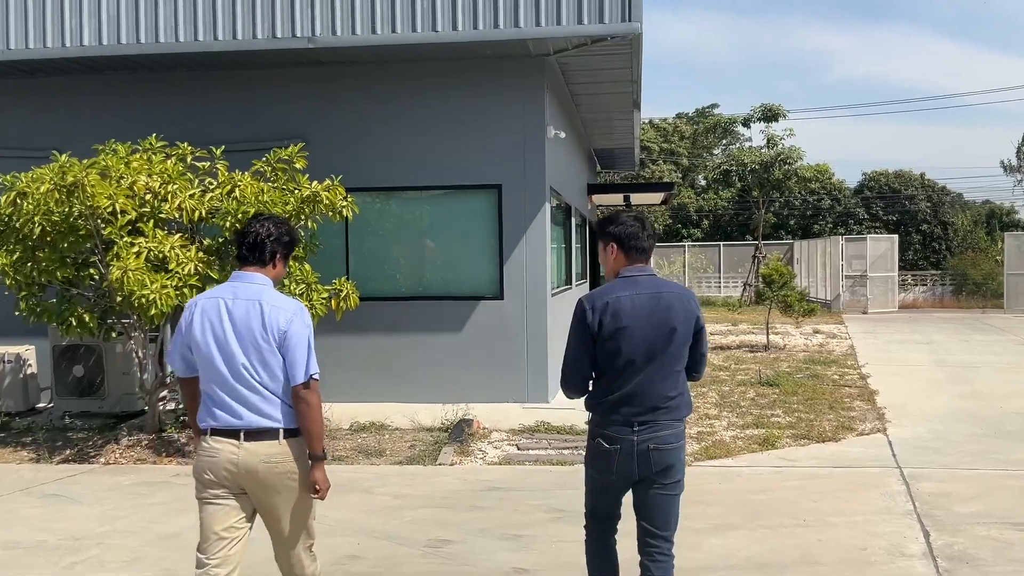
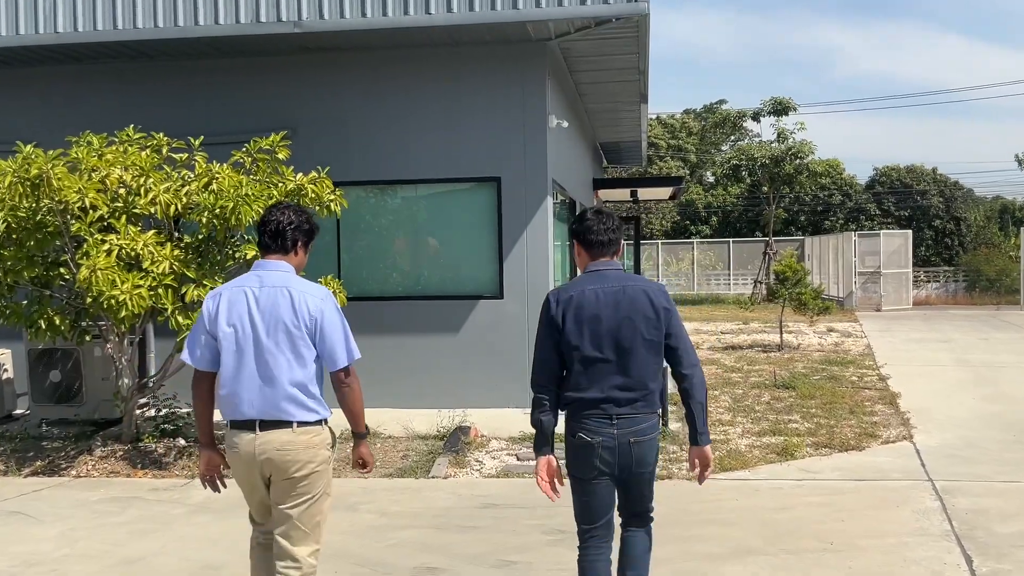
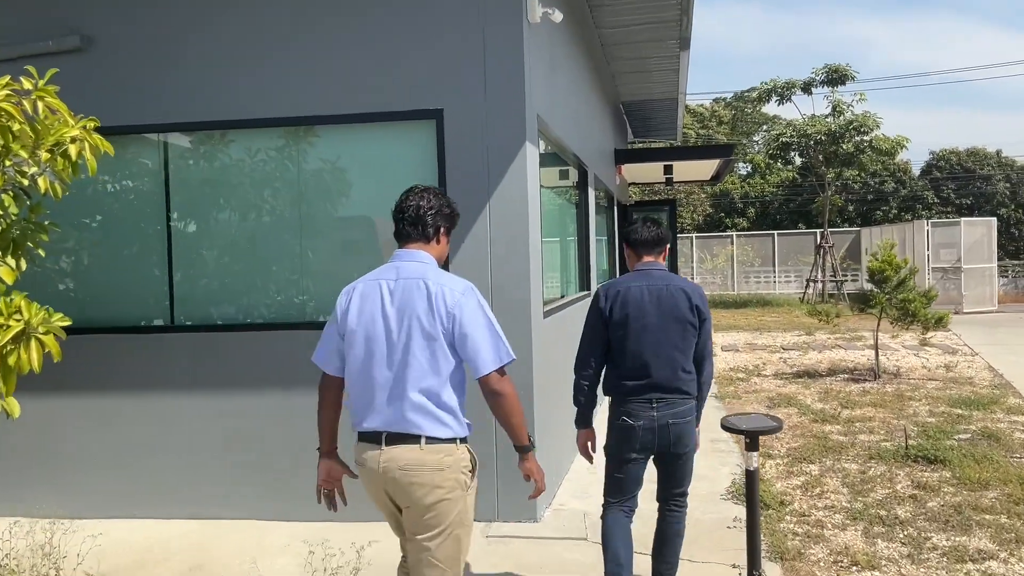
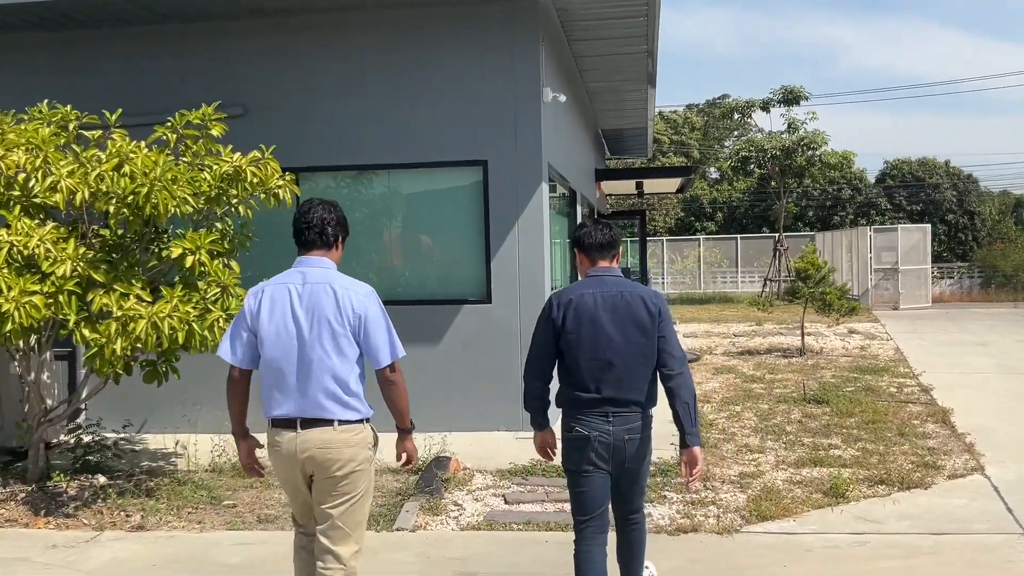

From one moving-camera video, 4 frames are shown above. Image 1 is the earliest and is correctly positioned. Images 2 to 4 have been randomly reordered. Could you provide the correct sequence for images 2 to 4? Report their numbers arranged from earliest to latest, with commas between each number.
2, 4, 3
